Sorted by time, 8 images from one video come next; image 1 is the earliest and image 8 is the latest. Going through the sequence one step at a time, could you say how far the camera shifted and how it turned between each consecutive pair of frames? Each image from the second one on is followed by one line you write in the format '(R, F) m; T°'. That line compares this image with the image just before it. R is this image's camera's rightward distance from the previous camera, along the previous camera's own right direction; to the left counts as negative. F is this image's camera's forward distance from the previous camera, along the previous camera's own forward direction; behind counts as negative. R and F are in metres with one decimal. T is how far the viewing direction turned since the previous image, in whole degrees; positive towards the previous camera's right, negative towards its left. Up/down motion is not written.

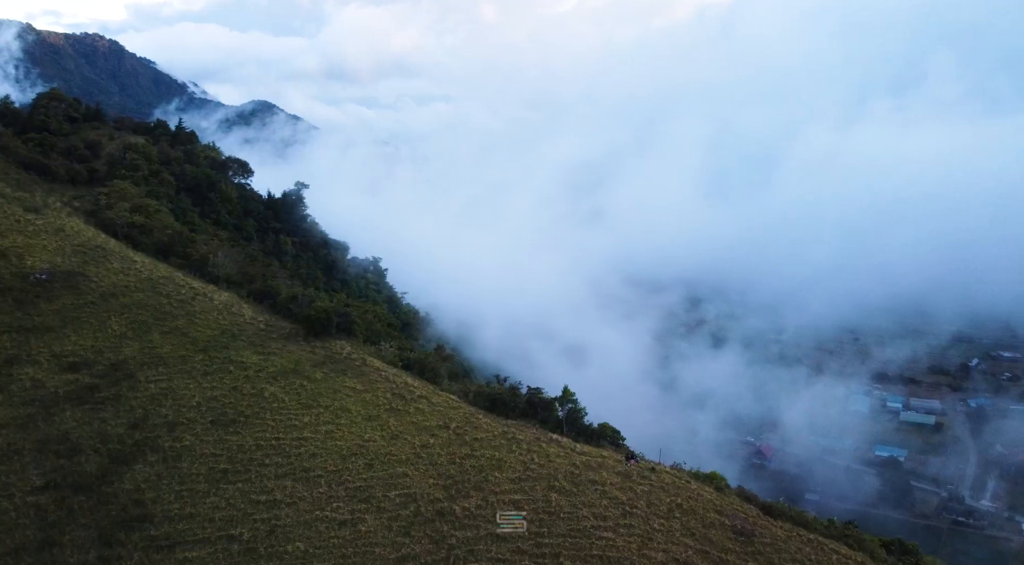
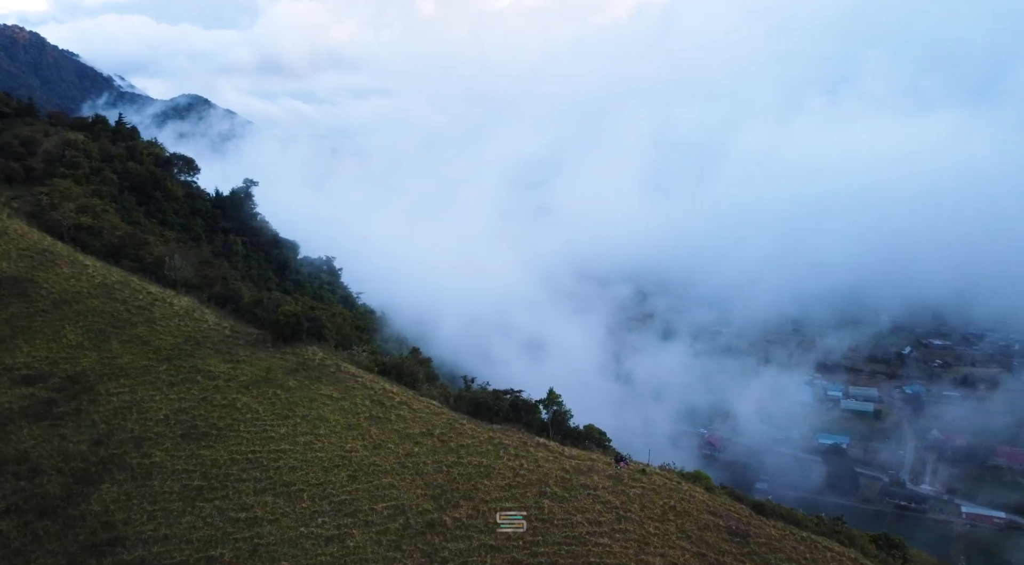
(-0.8, +0.5) m; +4°
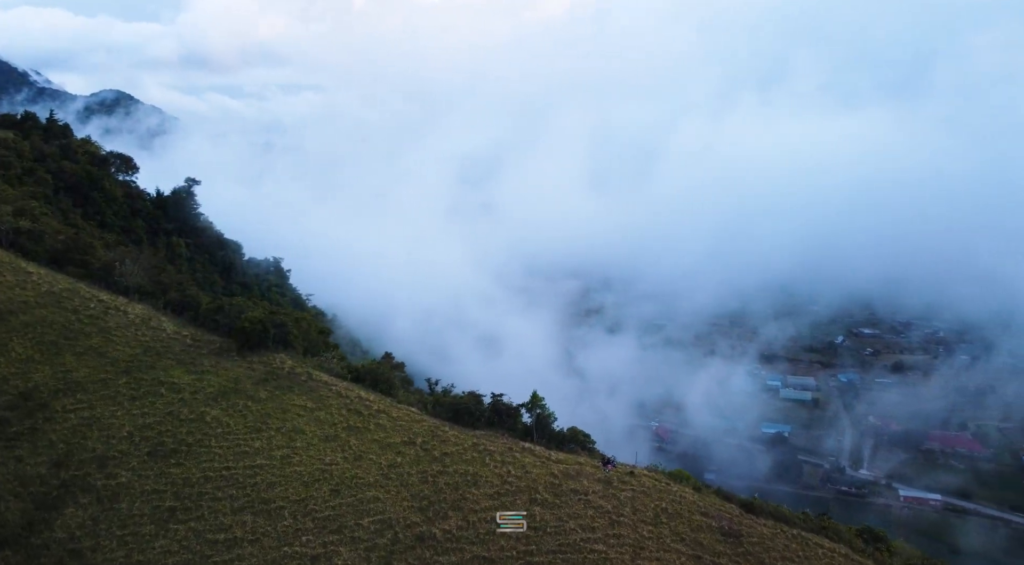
(-0.9, +0.5) m; +4°
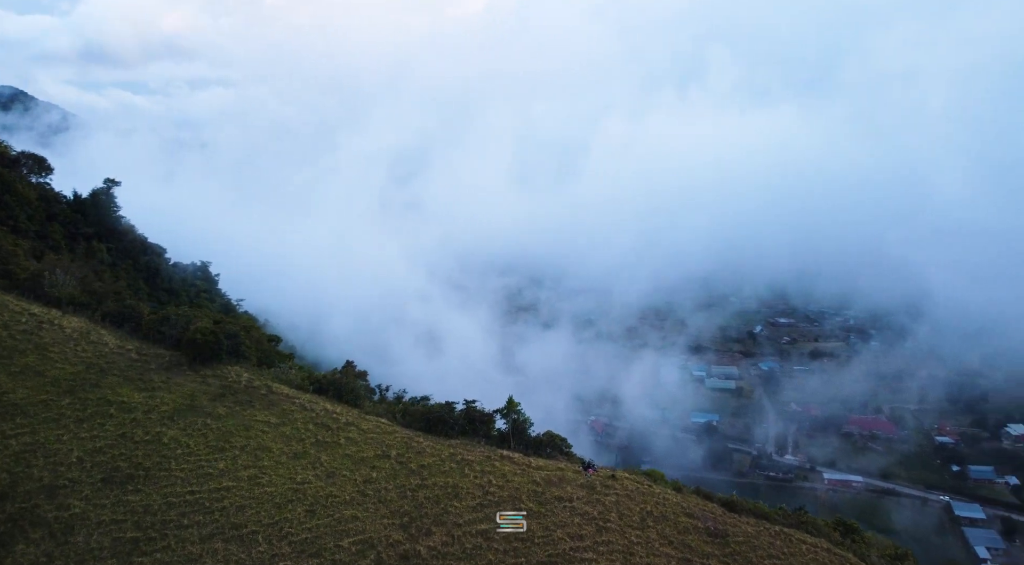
(-1.0, +0.5) m; +5°
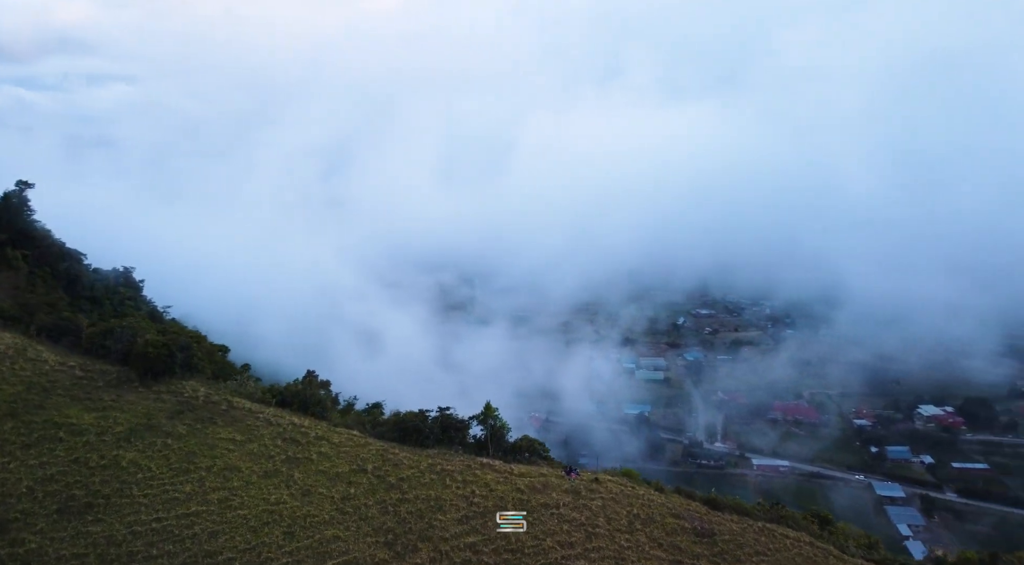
(-1.0, +0.4) m; +5°
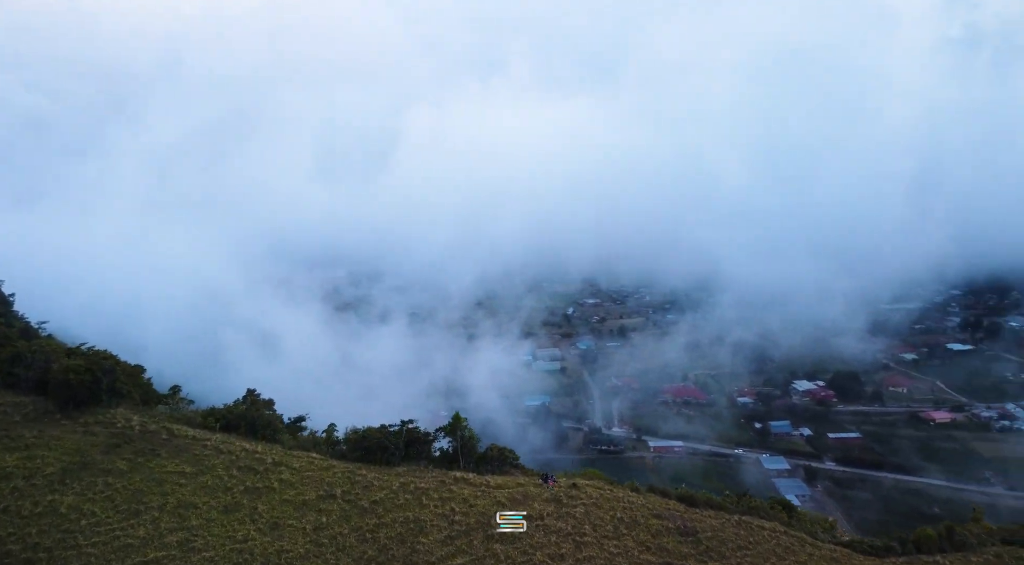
(-1.6, +0.6) m; +8°
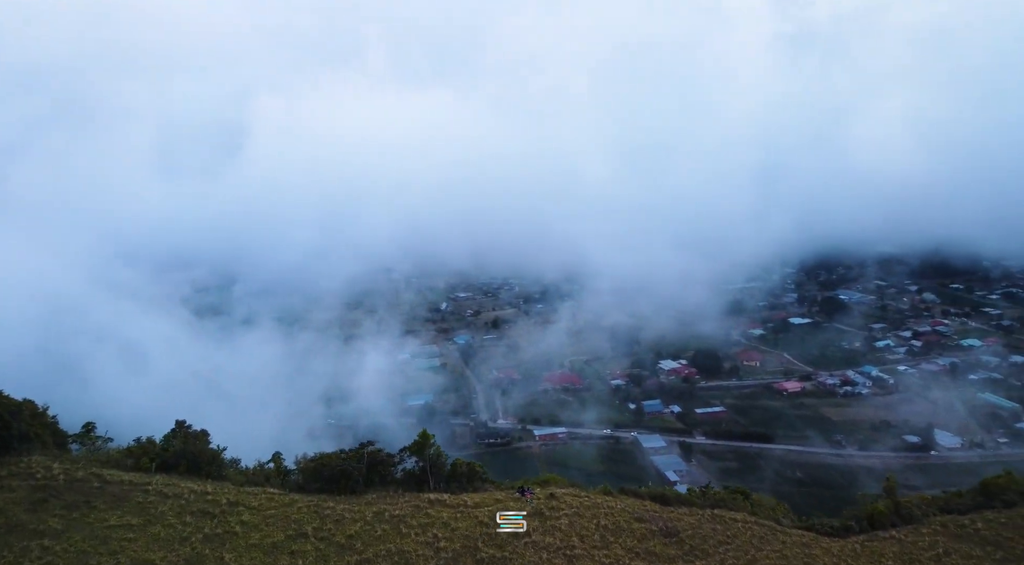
(-1.9, +0.7) m; +9°
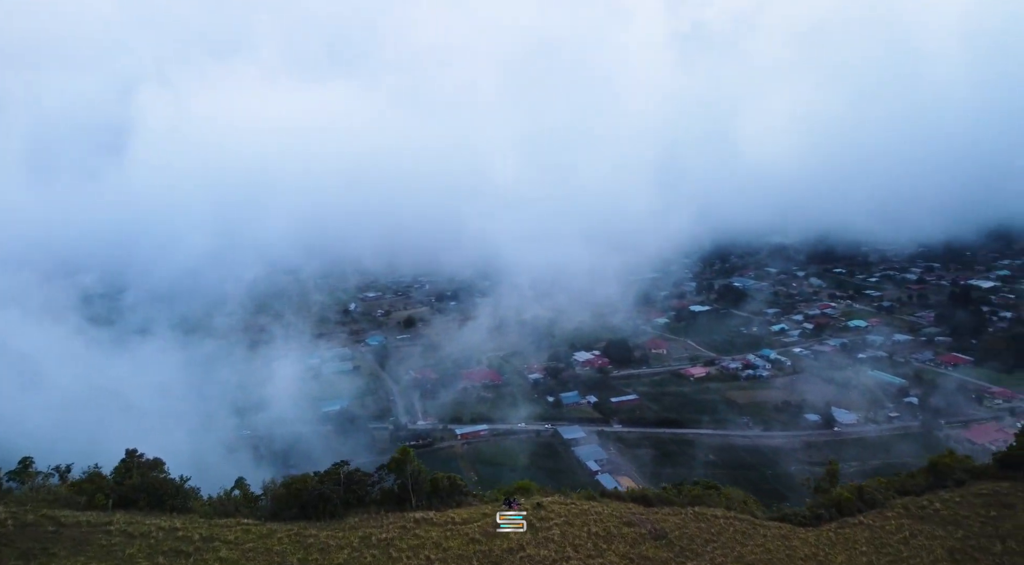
(-1.4, +0.3) m; +6°
